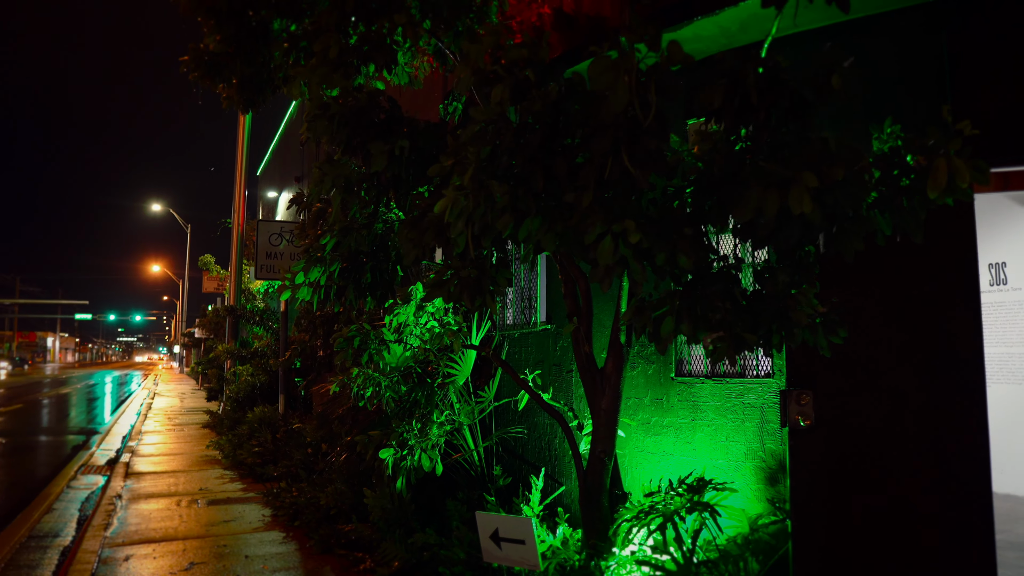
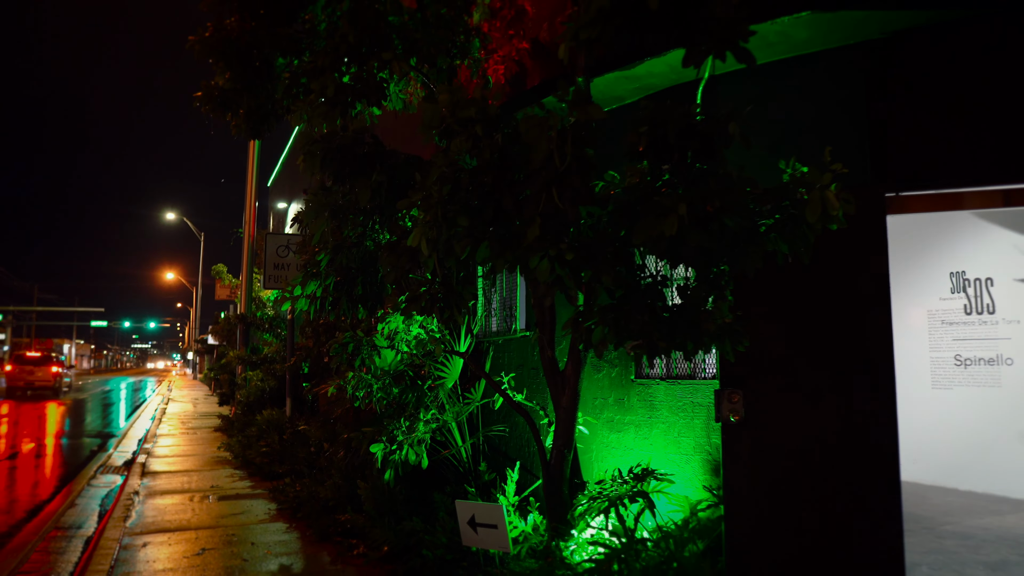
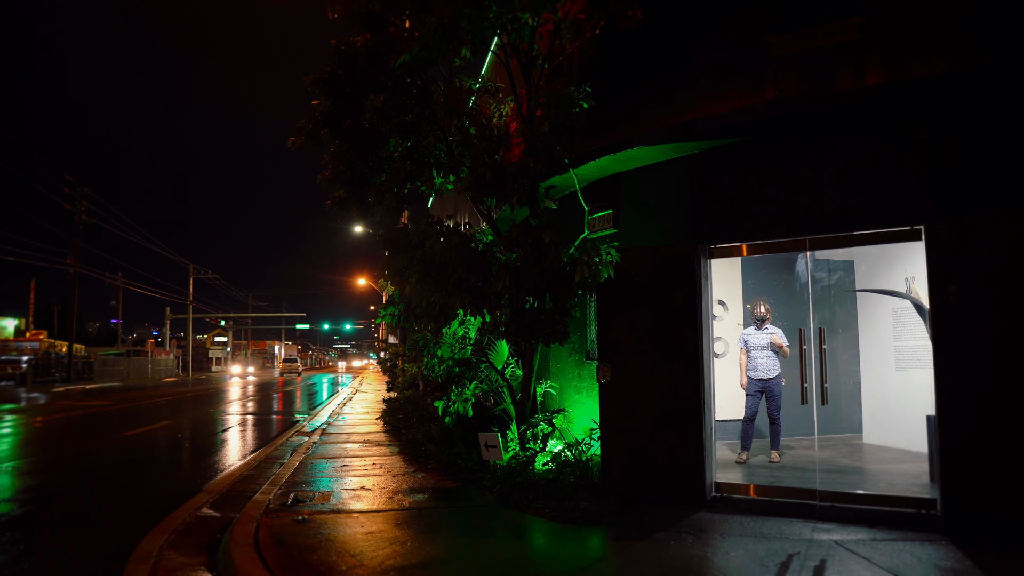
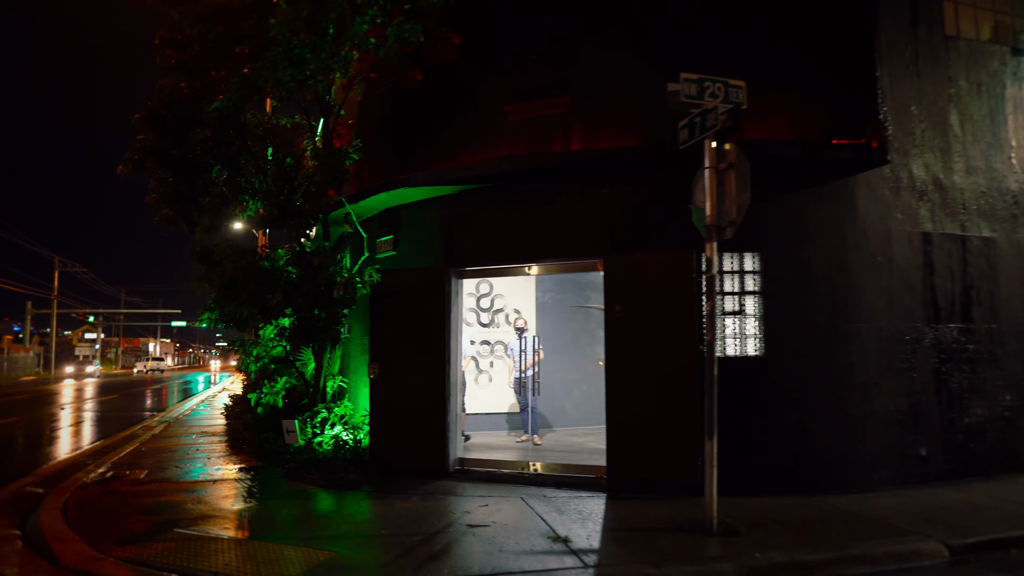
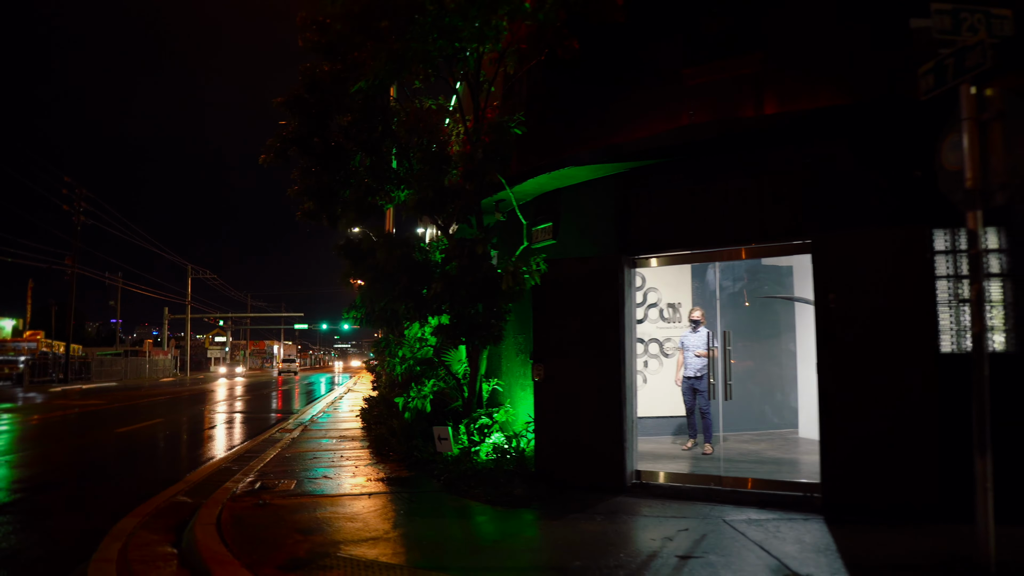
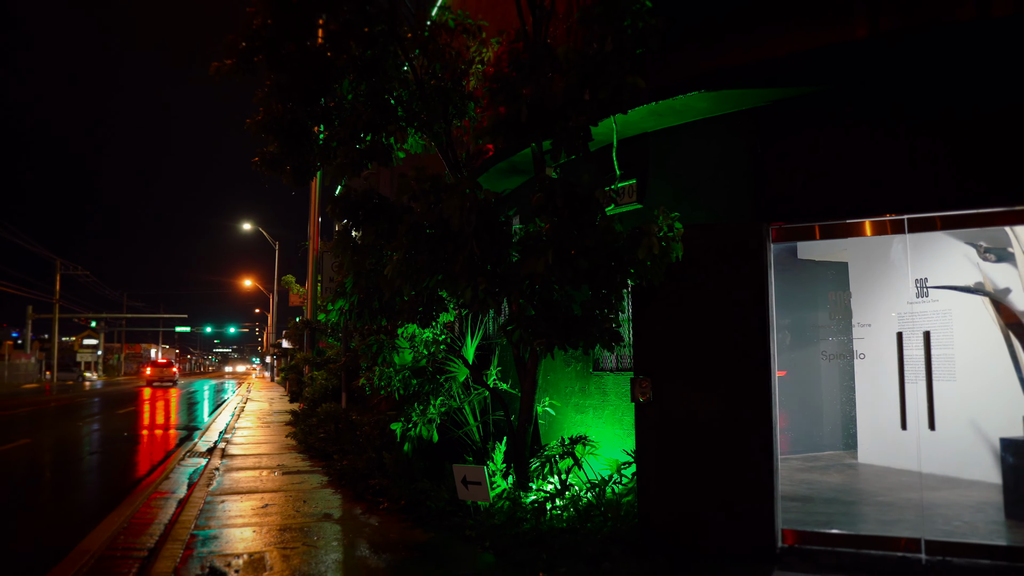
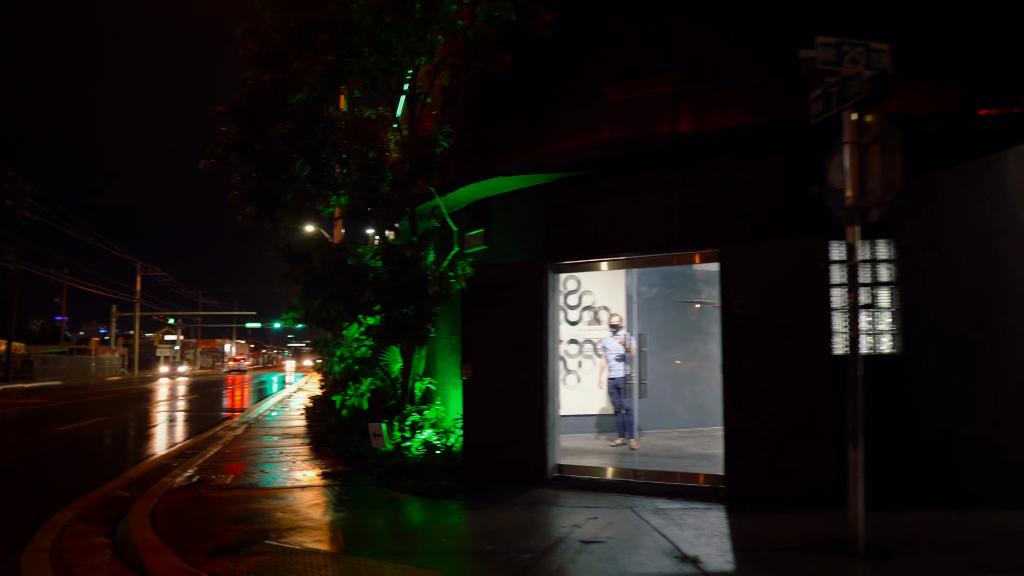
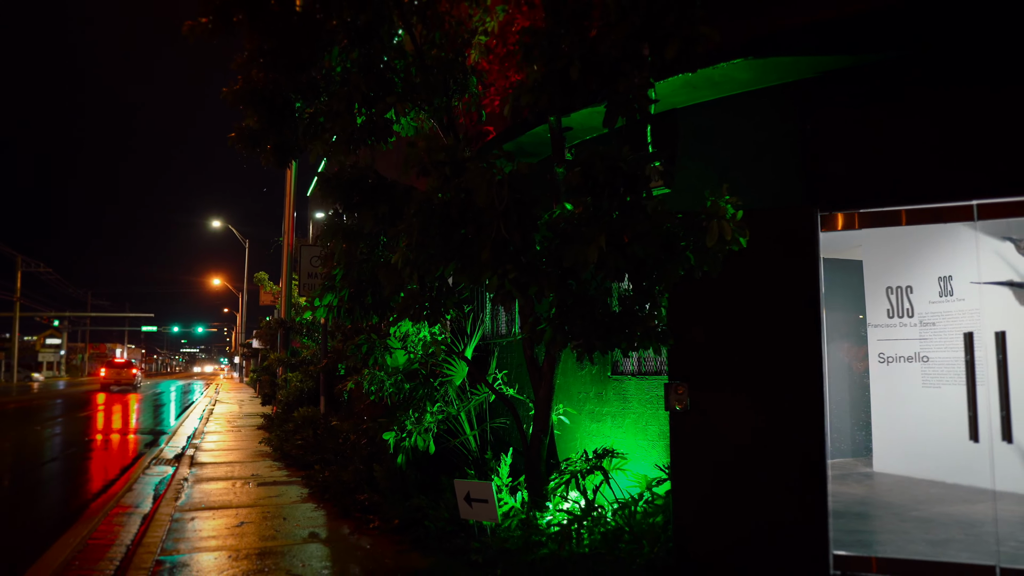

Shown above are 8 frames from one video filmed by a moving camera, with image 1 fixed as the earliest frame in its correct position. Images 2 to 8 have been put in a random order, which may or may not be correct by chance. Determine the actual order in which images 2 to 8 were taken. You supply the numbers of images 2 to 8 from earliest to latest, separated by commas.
2, 8, 6, 3, 5, 7, 4
